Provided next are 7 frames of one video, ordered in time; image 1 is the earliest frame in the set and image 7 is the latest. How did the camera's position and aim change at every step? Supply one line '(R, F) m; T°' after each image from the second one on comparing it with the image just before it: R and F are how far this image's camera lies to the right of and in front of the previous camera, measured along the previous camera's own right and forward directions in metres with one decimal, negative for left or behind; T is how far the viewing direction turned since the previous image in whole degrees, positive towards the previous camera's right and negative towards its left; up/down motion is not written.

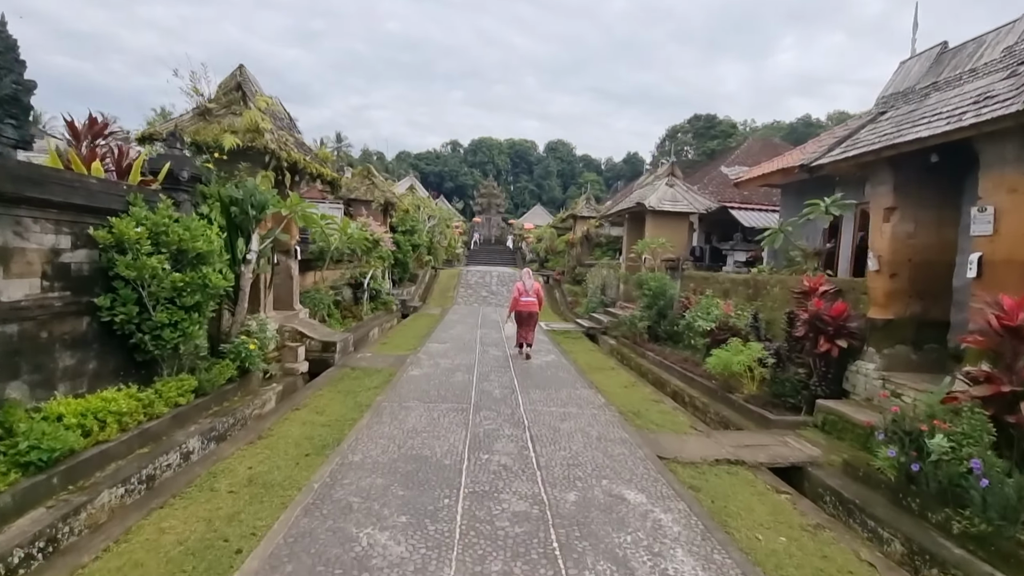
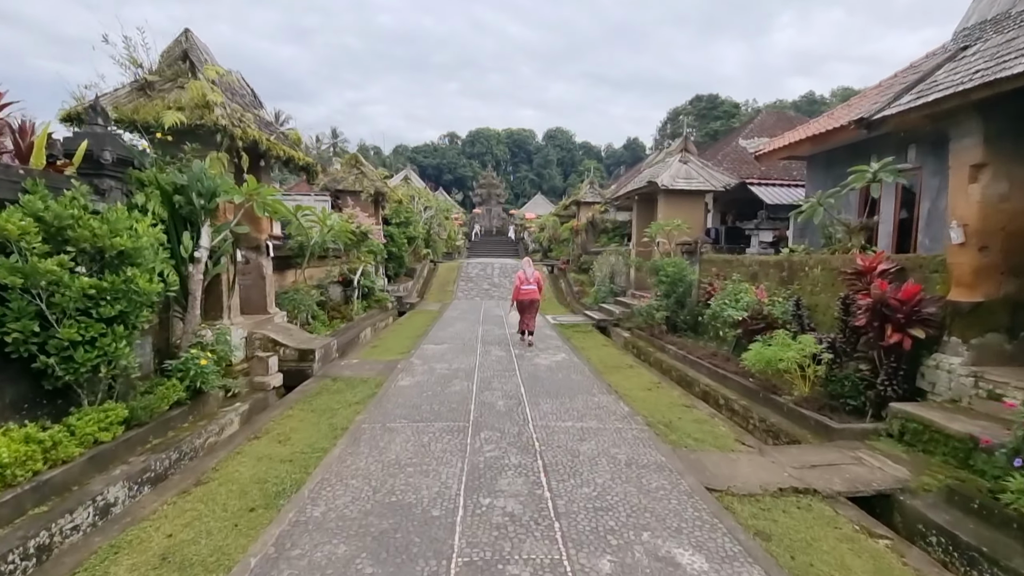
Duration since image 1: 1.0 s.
(0.0, +1.0) m; 0°
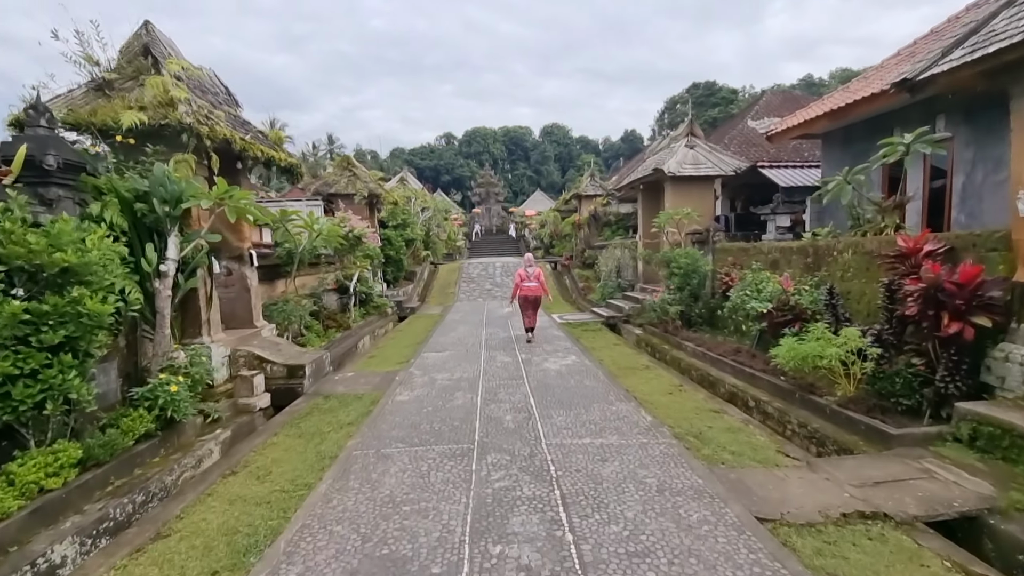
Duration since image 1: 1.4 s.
(0.0, +0.5) m; 0°
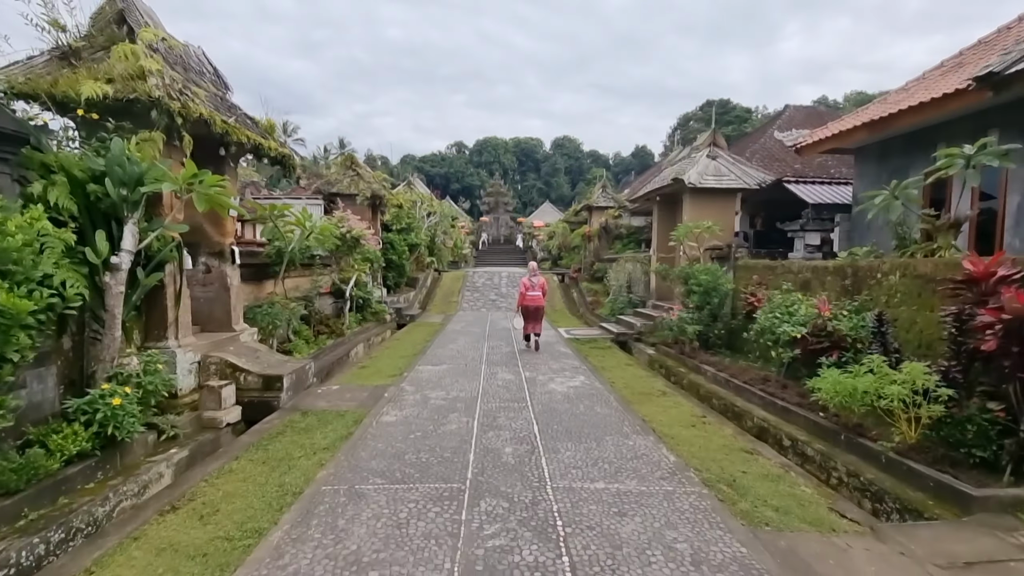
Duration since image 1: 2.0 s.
(0.0, +0.6) m; -1°
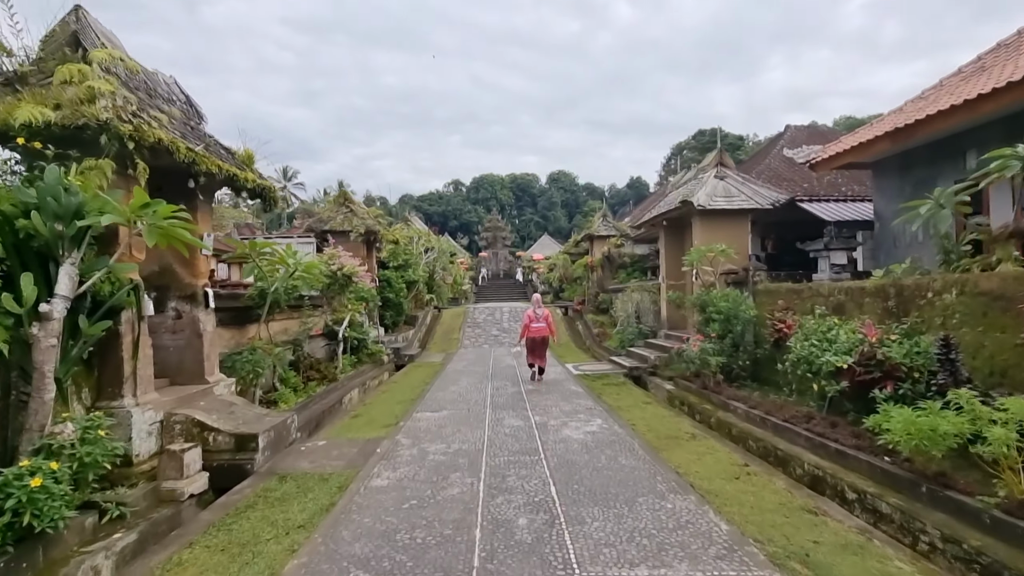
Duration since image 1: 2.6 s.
(0.0, +0.6) m; 0°
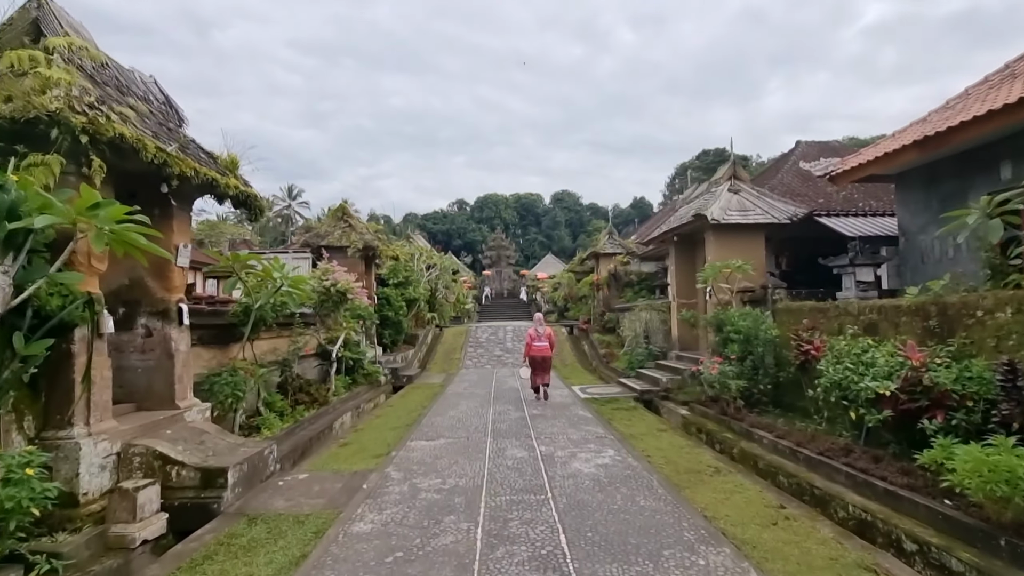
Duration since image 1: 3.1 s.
(0.0, +0.5) m; 0°
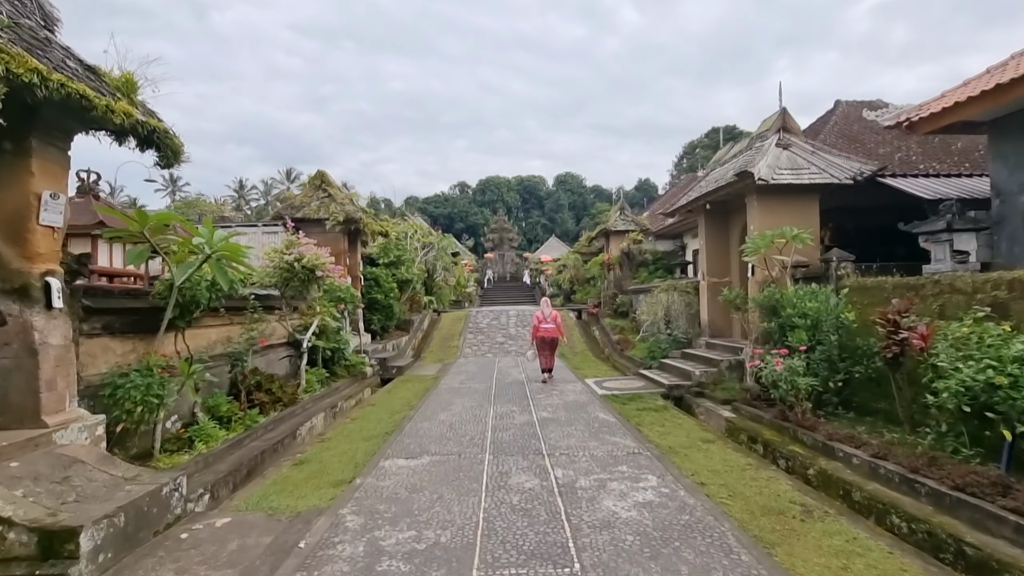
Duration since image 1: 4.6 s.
(0.0, +1.5) m; 0°
